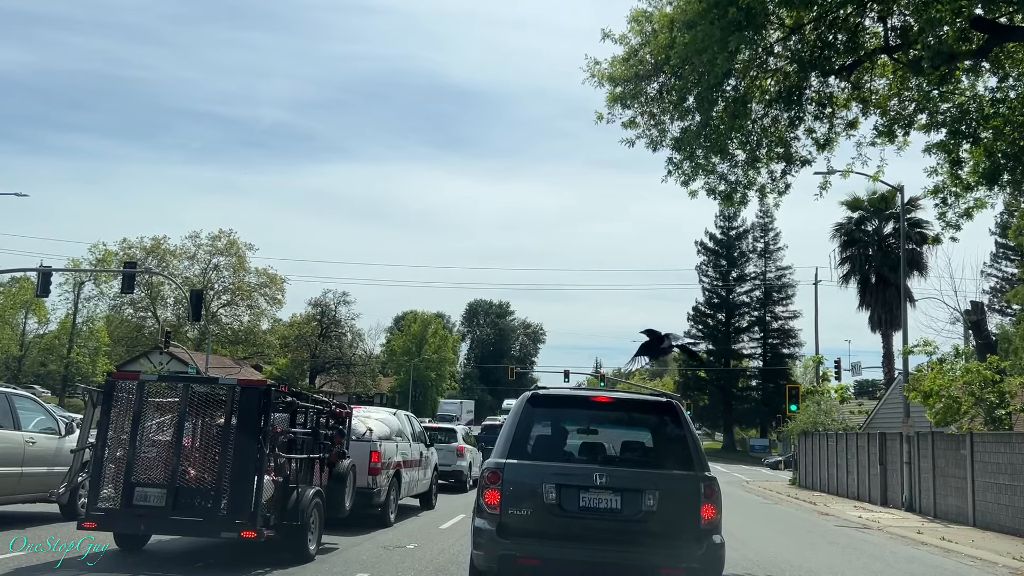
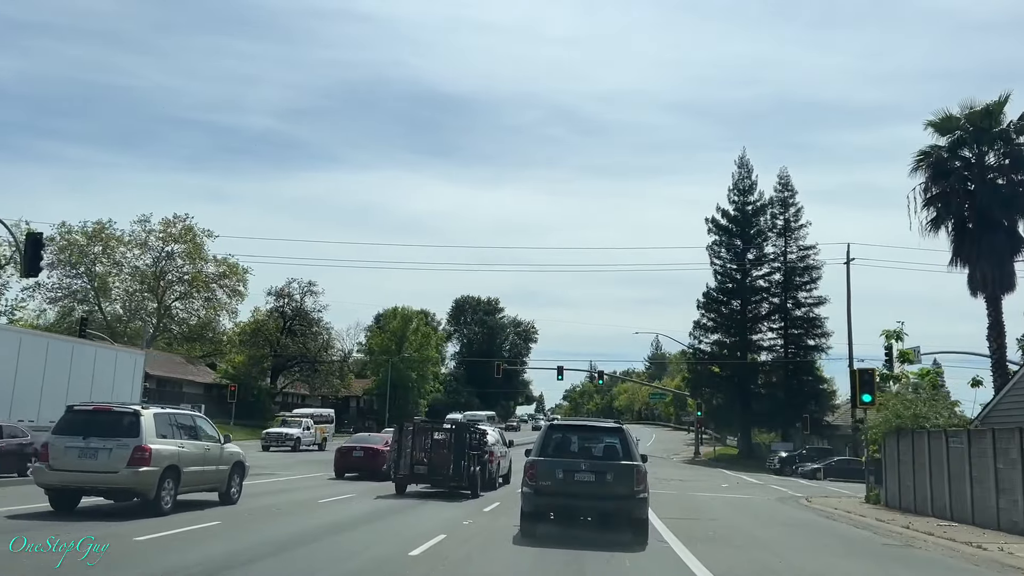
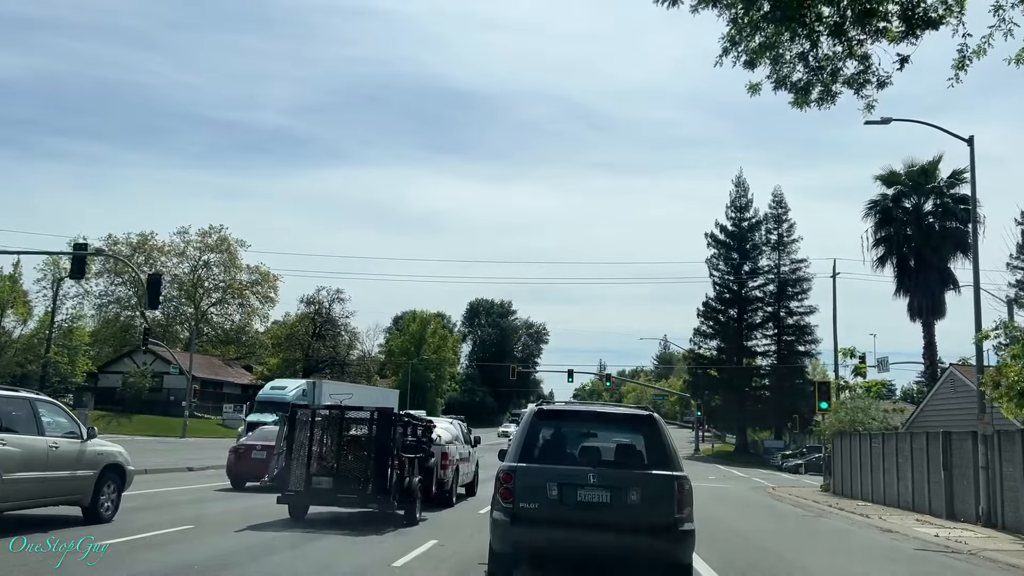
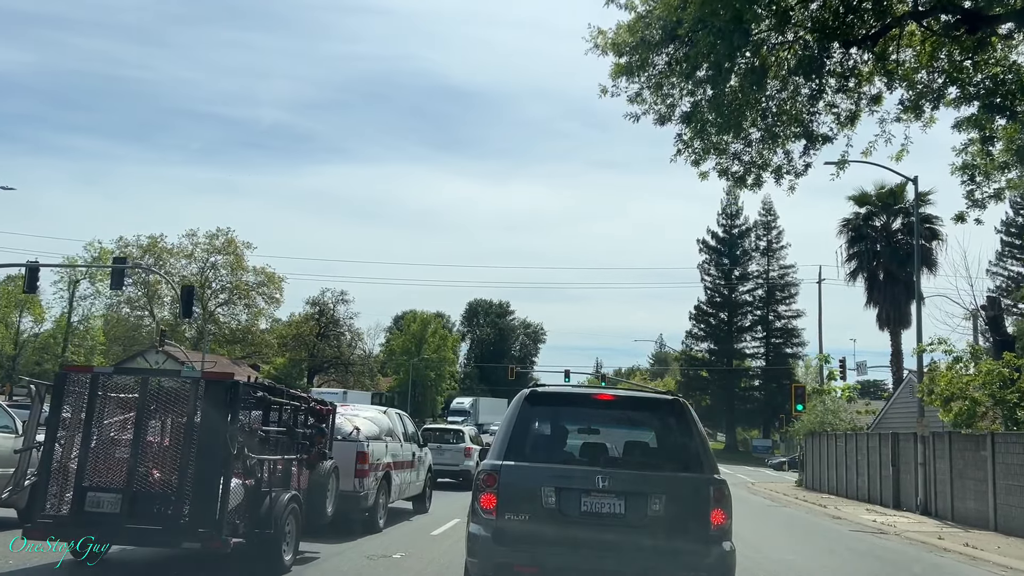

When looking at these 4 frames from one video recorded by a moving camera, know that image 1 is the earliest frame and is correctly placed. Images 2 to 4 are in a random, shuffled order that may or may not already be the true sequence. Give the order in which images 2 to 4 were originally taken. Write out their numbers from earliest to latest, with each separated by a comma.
4, 3, 2
